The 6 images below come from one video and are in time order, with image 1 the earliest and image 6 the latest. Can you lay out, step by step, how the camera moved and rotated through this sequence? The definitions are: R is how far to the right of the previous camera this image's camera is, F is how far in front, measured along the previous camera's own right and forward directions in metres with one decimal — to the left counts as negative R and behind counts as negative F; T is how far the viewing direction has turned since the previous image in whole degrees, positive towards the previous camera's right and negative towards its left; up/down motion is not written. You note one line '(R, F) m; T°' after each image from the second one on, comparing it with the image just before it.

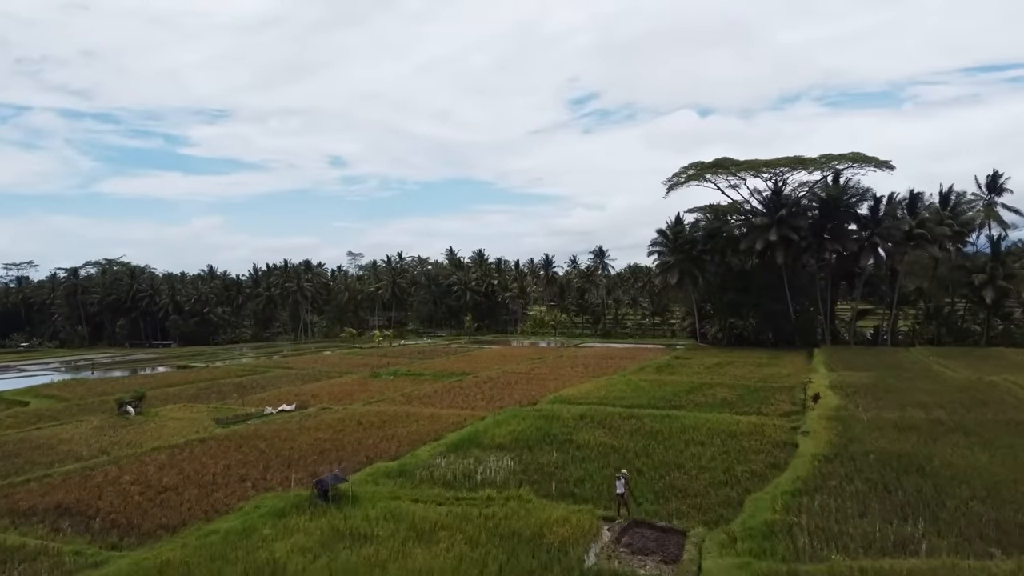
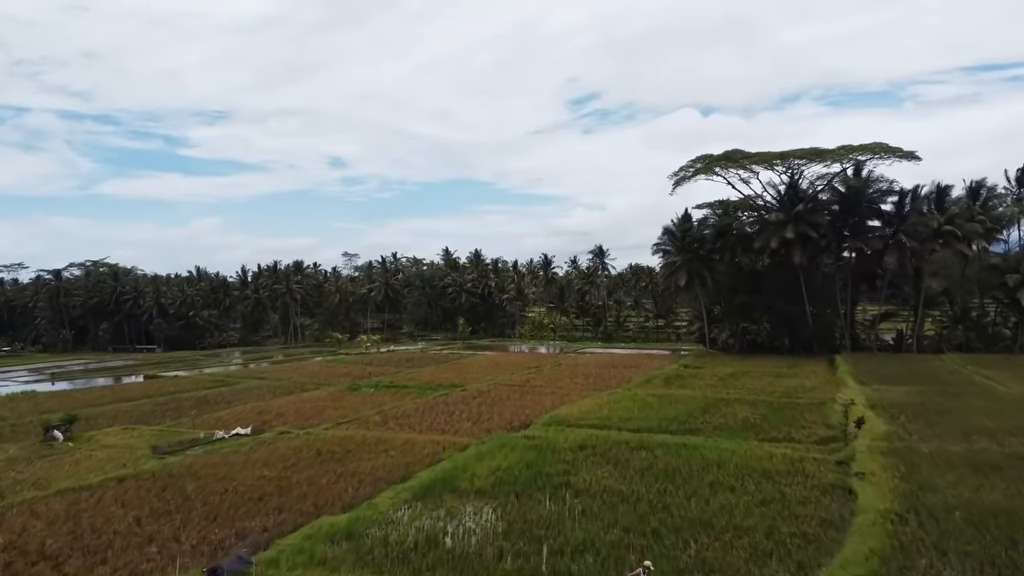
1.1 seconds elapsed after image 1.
(+0.3, +3.0) m; 0°
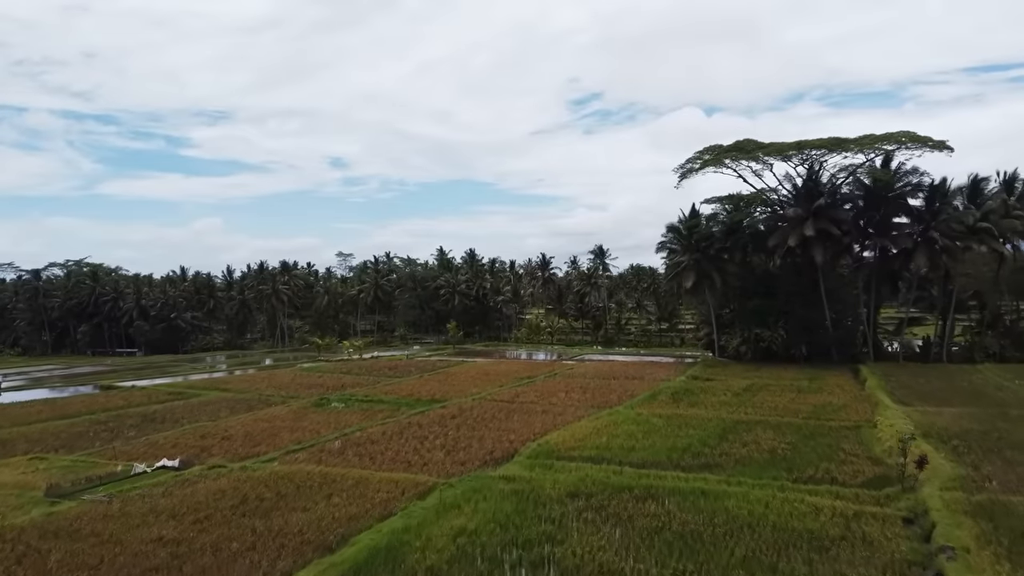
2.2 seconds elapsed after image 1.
(+0.4, +3.3) m; 0°
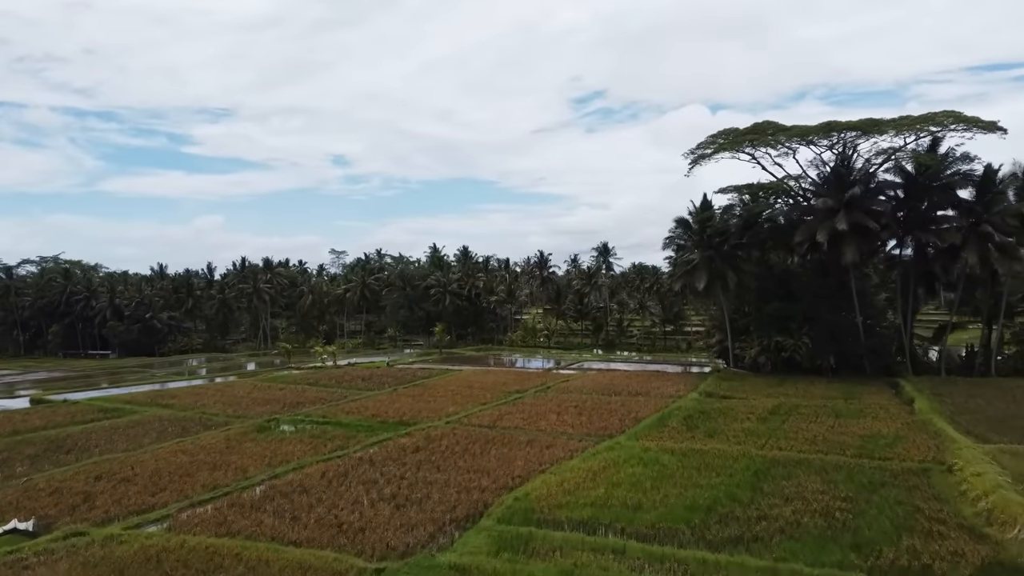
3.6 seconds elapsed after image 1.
(+0.5, +4.2) m; 0°
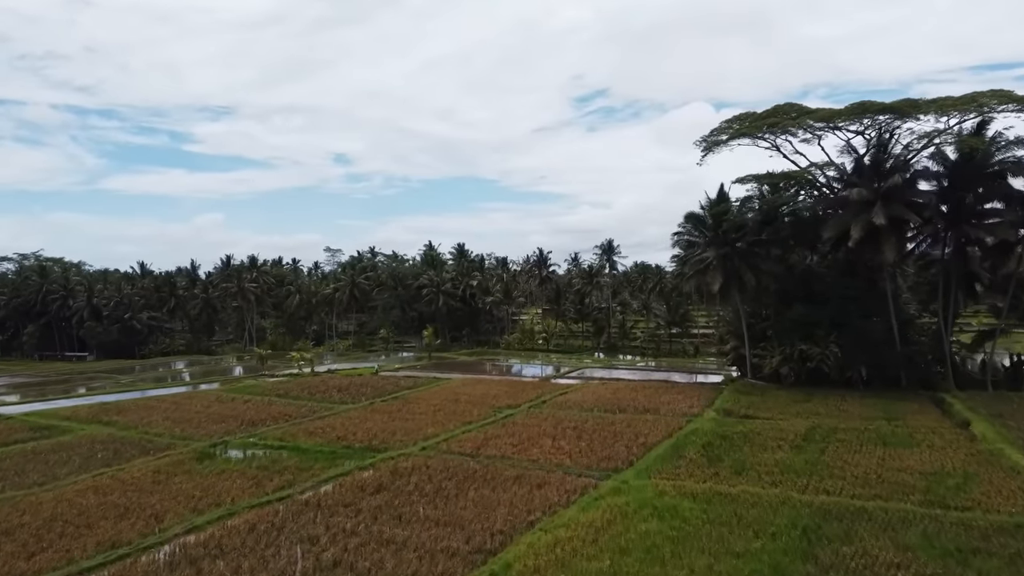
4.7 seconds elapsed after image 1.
(+0.3, +3.3) m; 0°
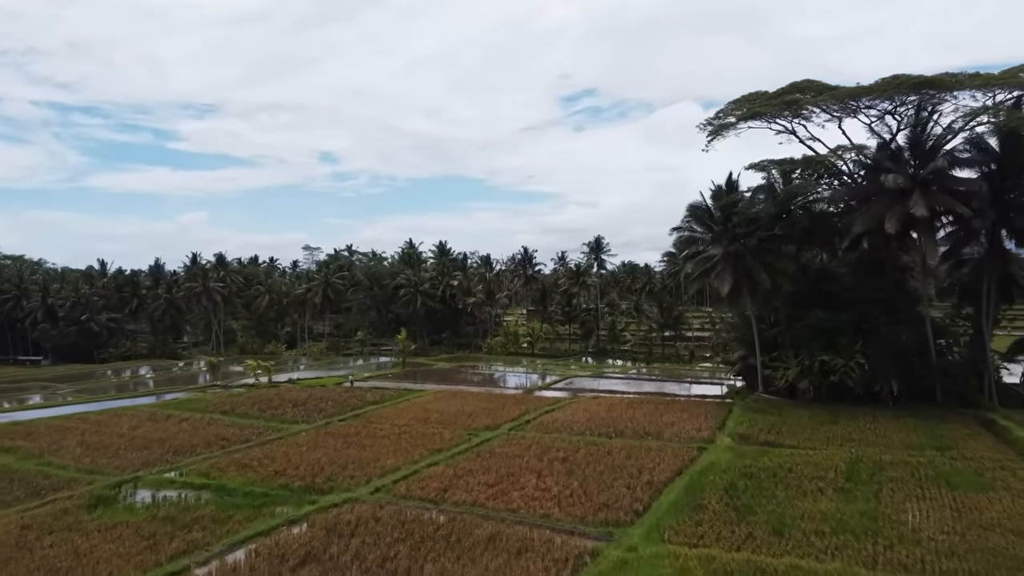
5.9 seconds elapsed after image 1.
(+0.2, +3.6) m; +1°
